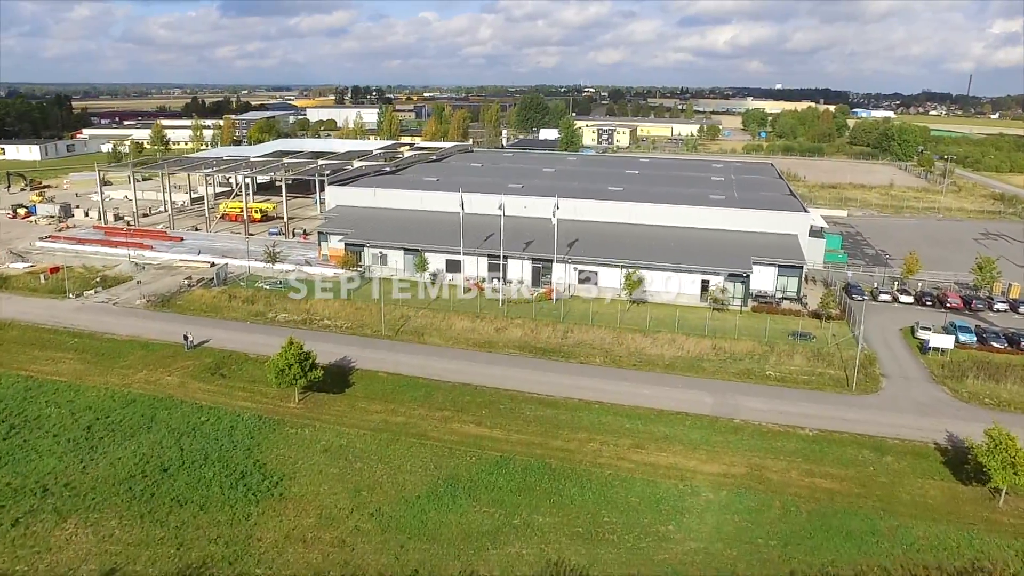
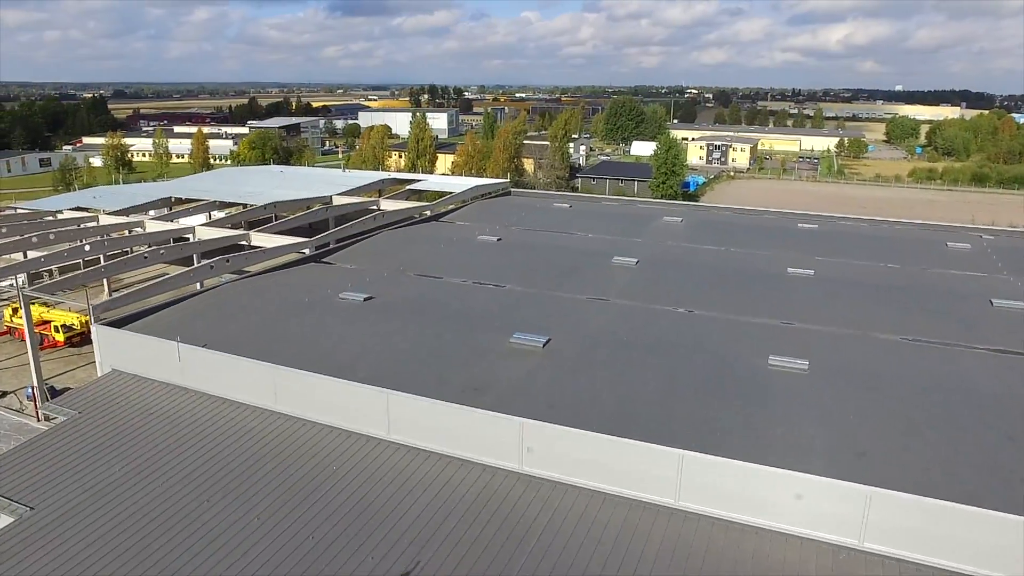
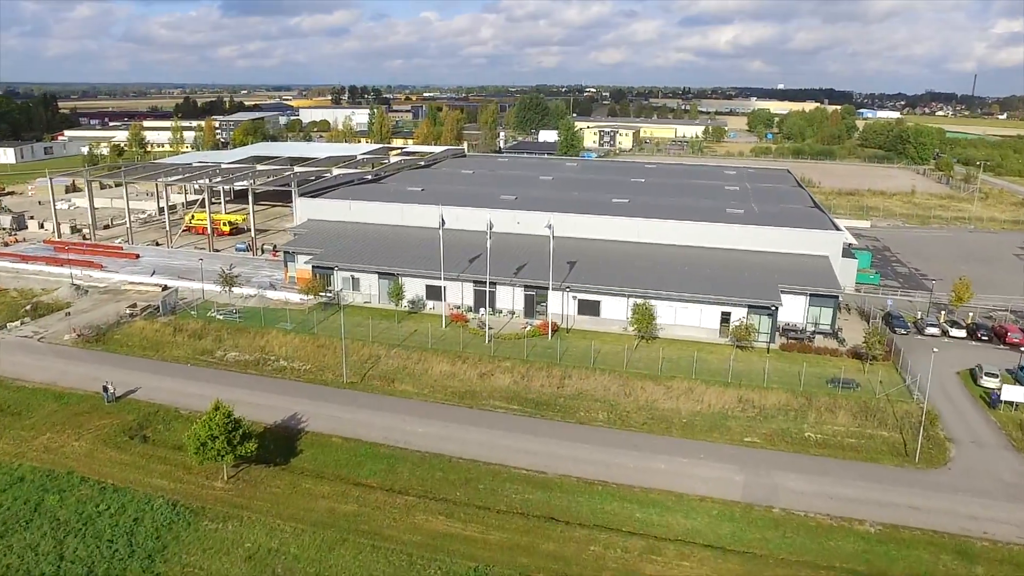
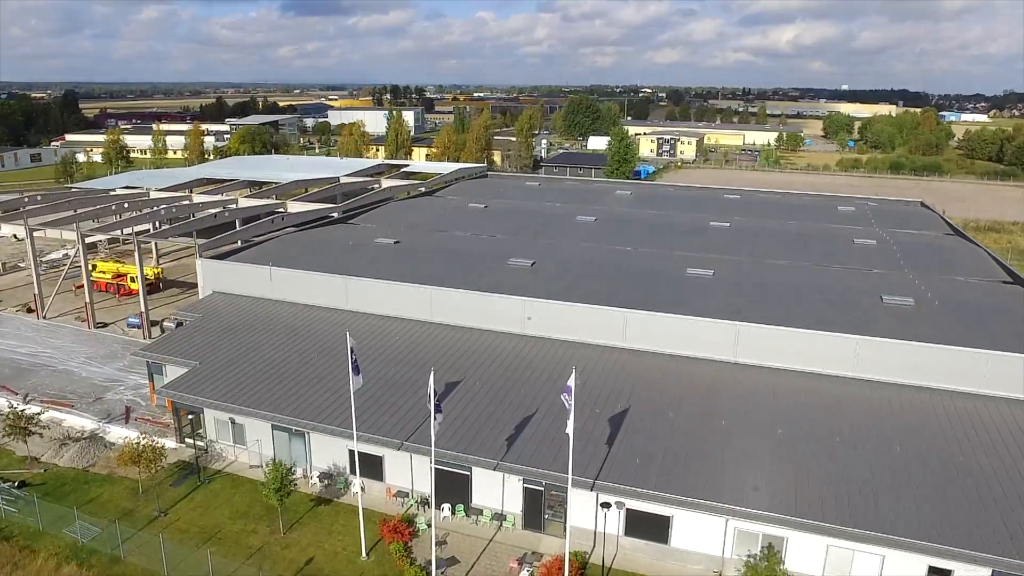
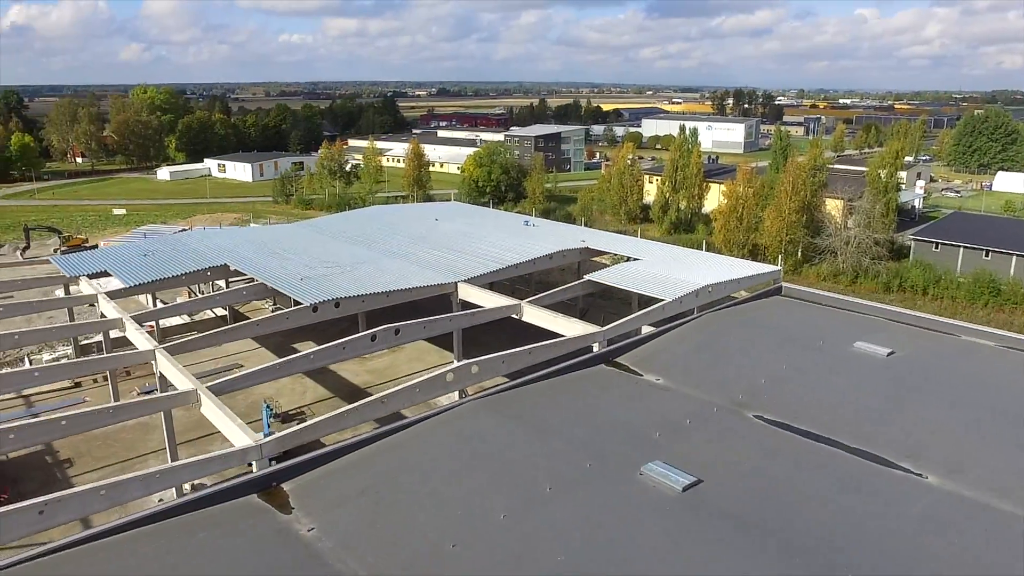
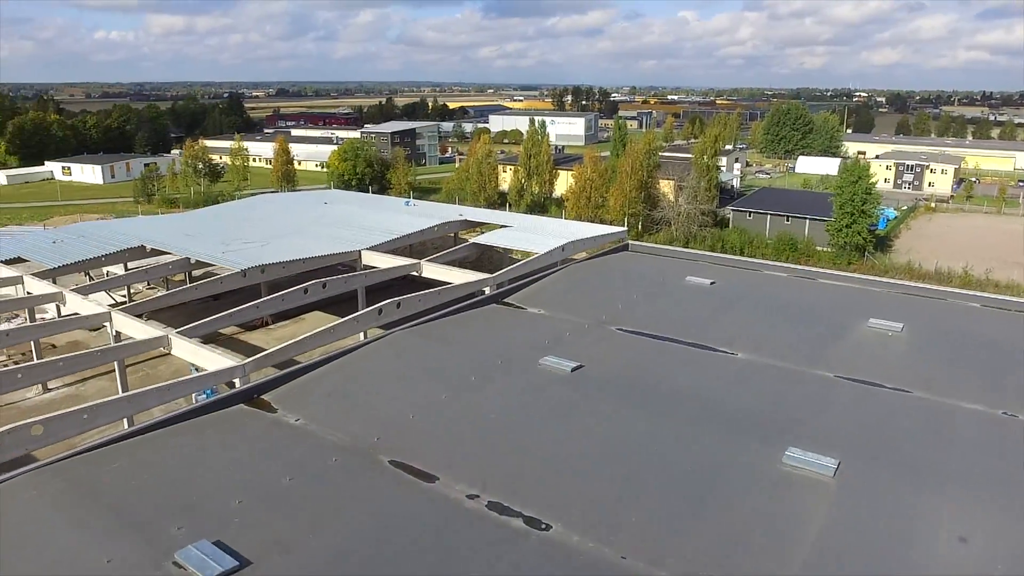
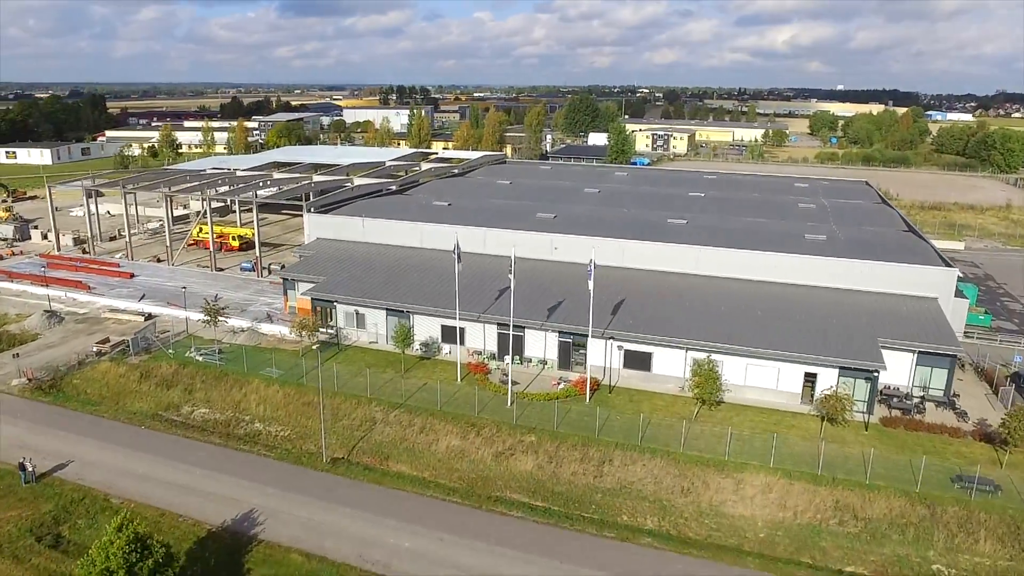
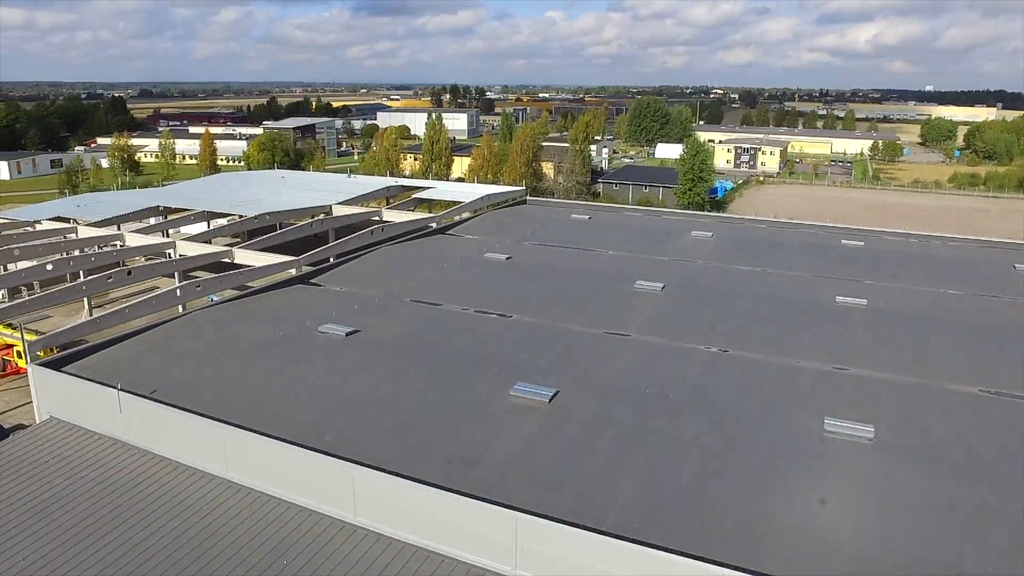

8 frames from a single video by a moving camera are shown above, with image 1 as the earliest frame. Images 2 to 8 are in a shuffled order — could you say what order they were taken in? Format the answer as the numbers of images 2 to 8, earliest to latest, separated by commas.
3, 7, 4, 2, 8, 6, 5
